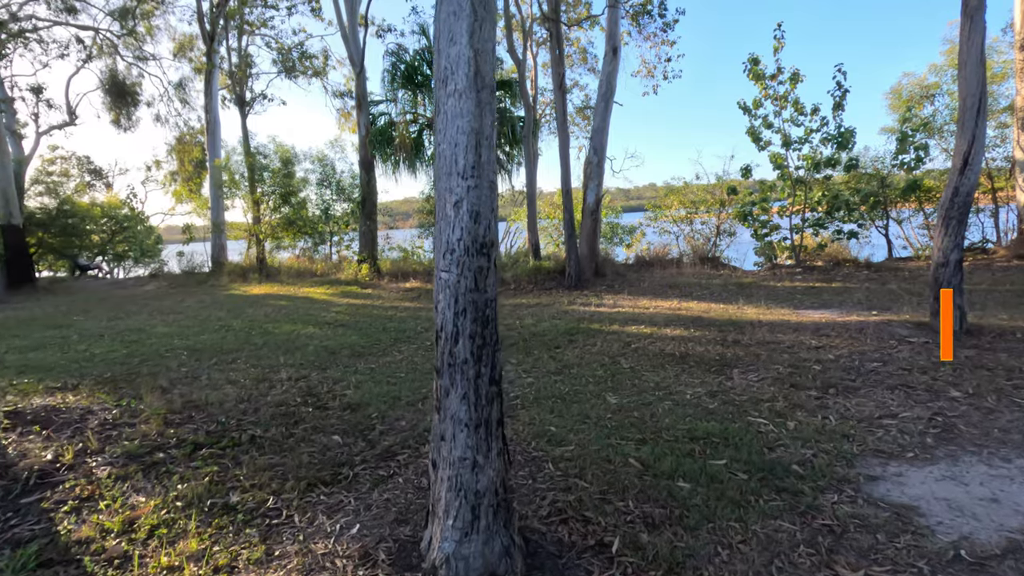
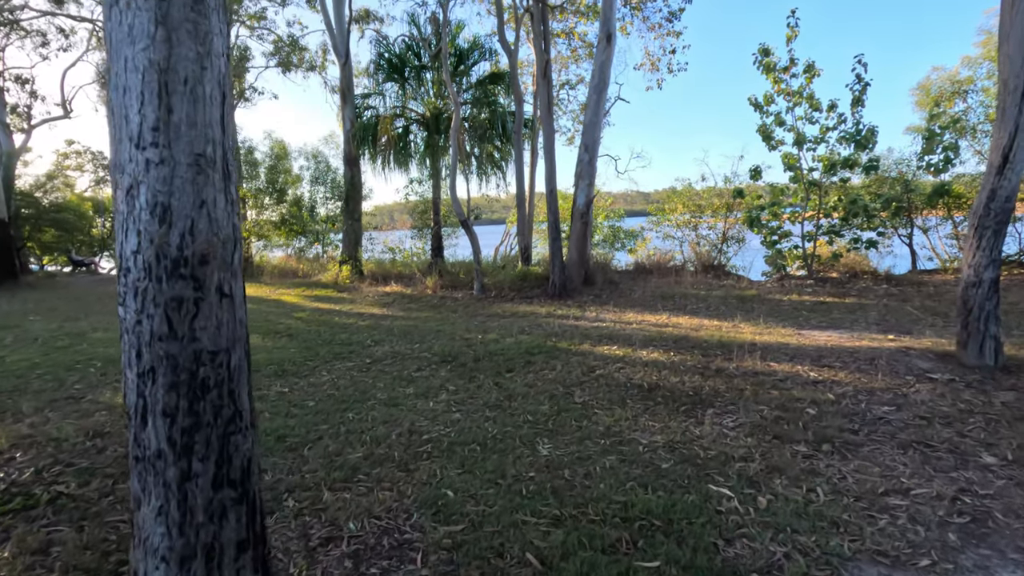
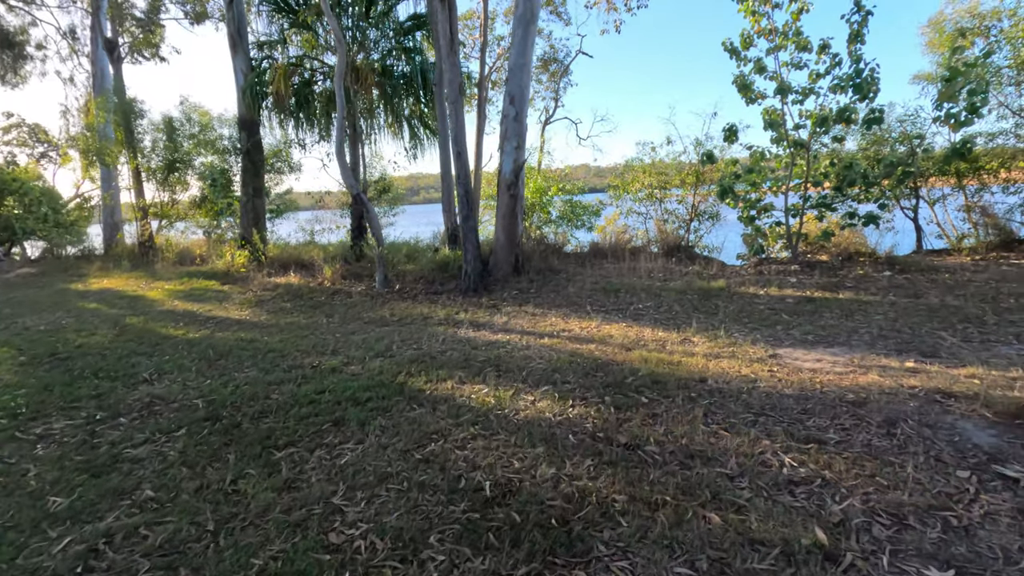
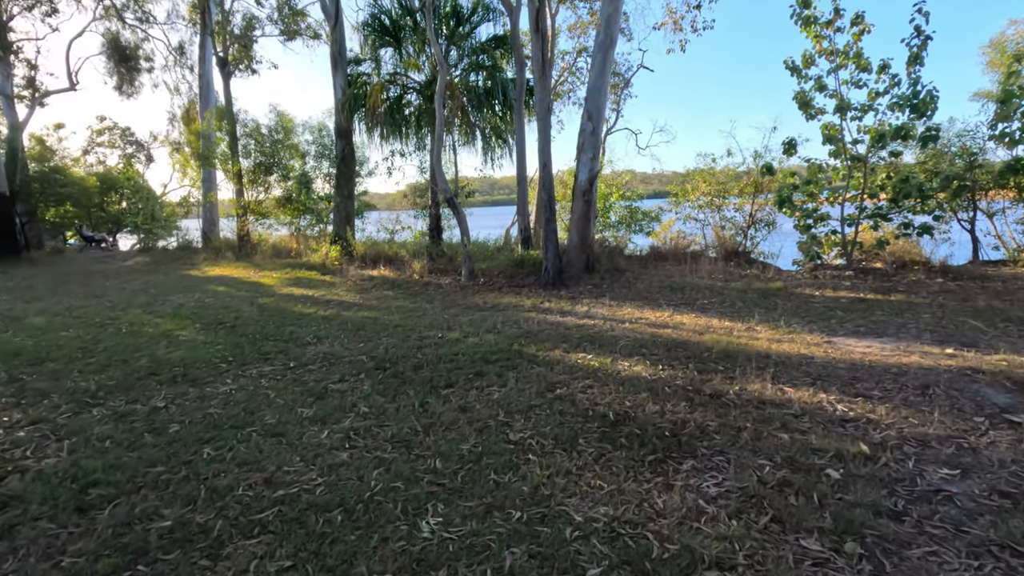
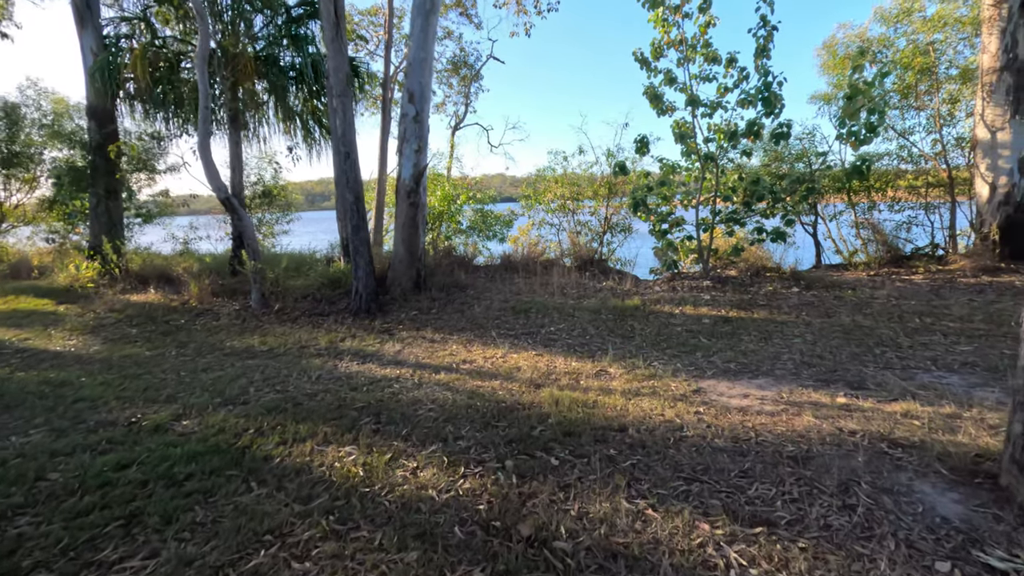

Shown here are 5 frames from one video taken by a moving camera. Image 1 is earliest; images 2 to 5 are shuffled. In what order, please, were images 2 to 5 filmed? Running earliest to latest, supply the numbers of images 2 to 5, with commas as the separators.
2, 4, 3, 5
